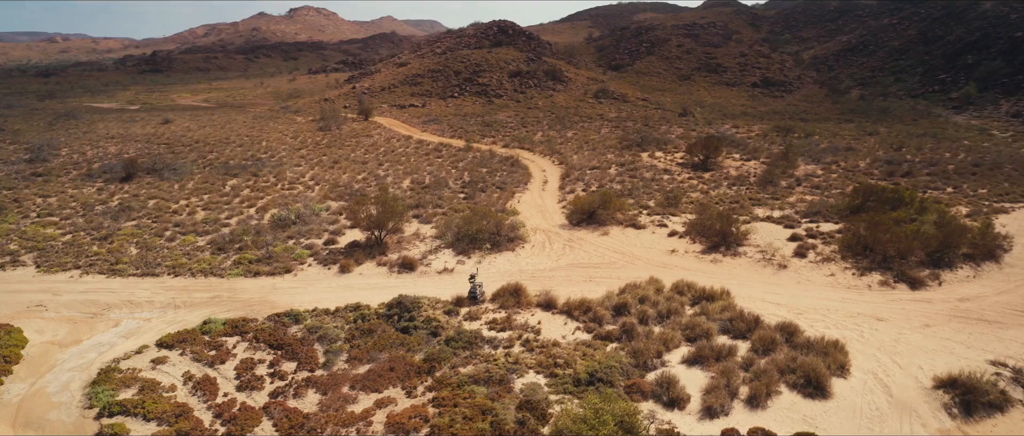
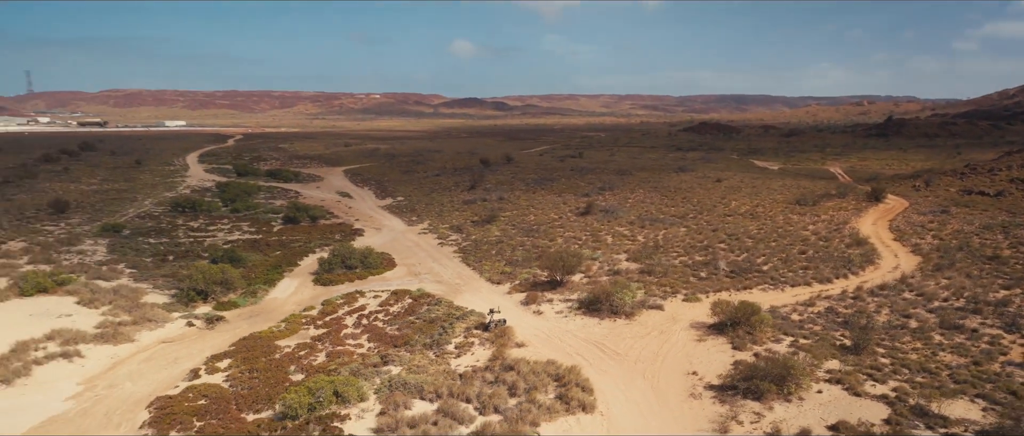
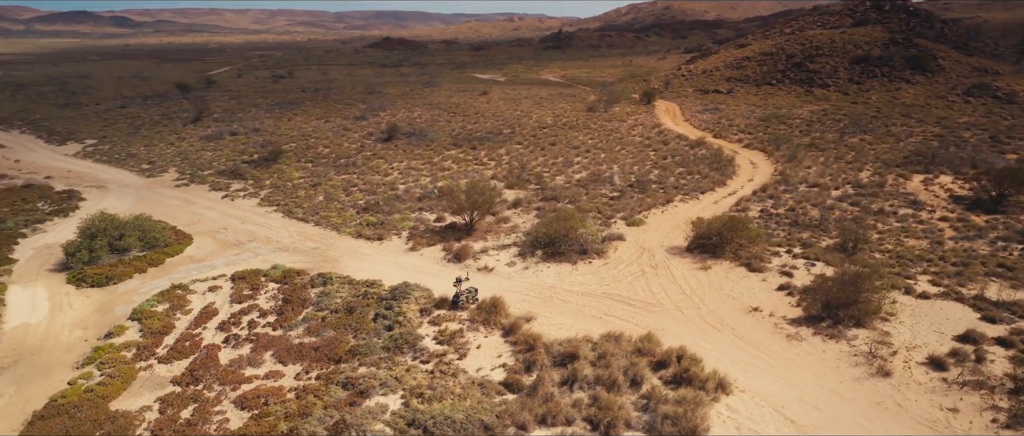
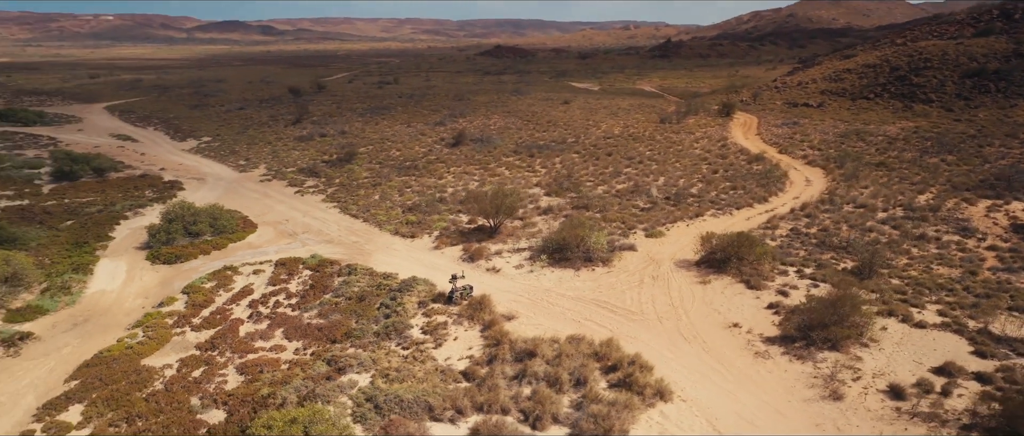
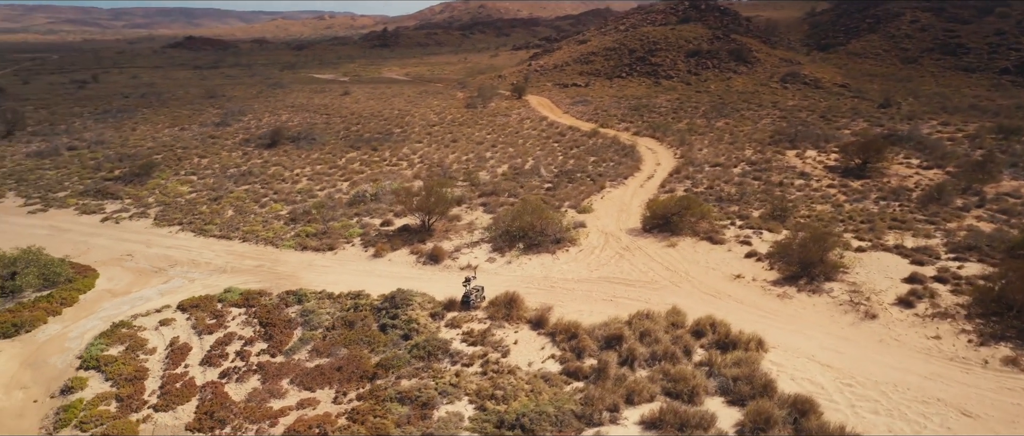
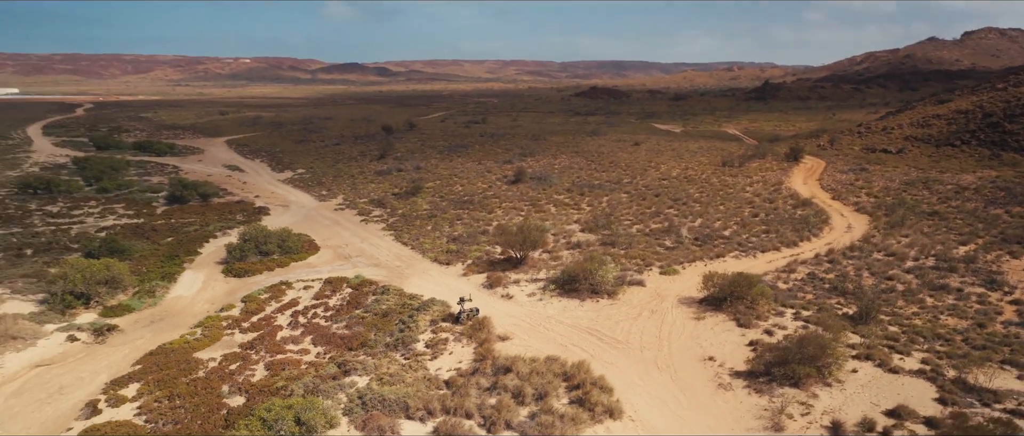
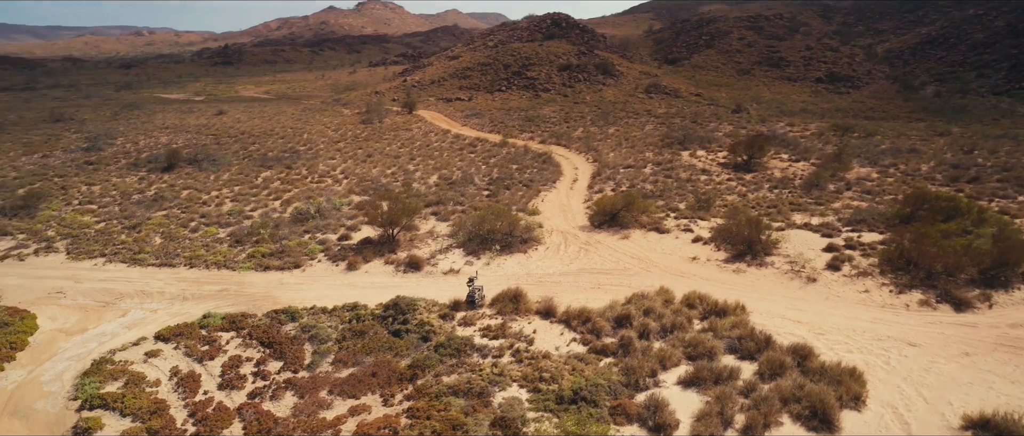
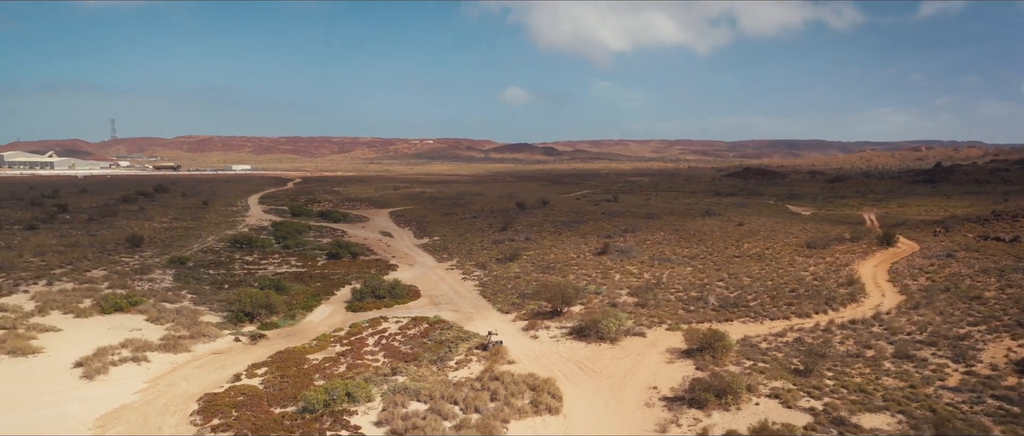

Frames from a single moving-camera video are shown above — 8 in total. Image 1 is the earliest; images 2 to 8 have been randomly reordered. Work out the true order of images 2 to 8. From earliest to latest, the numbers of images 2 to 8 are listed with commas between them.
7, 5, 3, 4, 6, 2, 8
